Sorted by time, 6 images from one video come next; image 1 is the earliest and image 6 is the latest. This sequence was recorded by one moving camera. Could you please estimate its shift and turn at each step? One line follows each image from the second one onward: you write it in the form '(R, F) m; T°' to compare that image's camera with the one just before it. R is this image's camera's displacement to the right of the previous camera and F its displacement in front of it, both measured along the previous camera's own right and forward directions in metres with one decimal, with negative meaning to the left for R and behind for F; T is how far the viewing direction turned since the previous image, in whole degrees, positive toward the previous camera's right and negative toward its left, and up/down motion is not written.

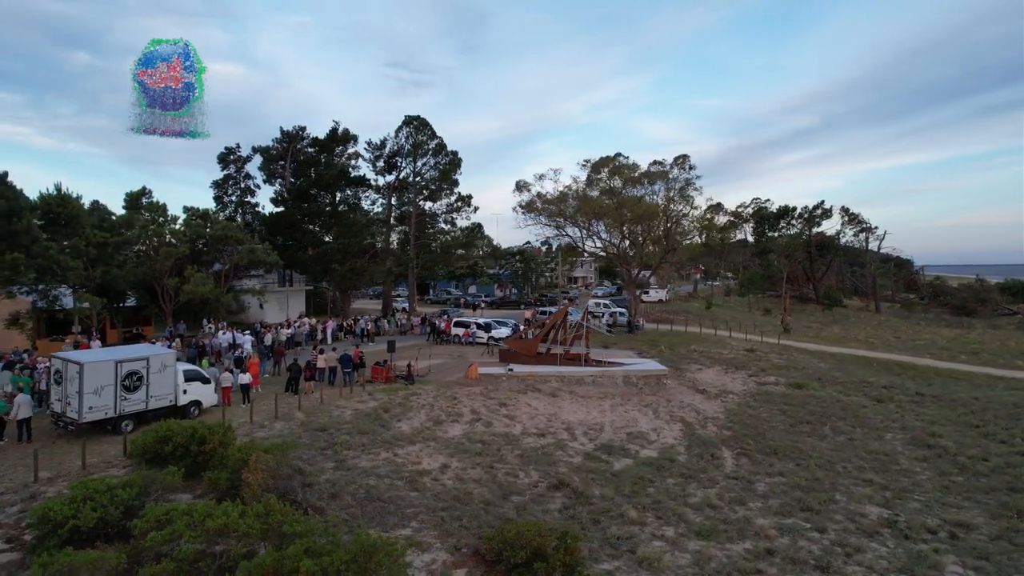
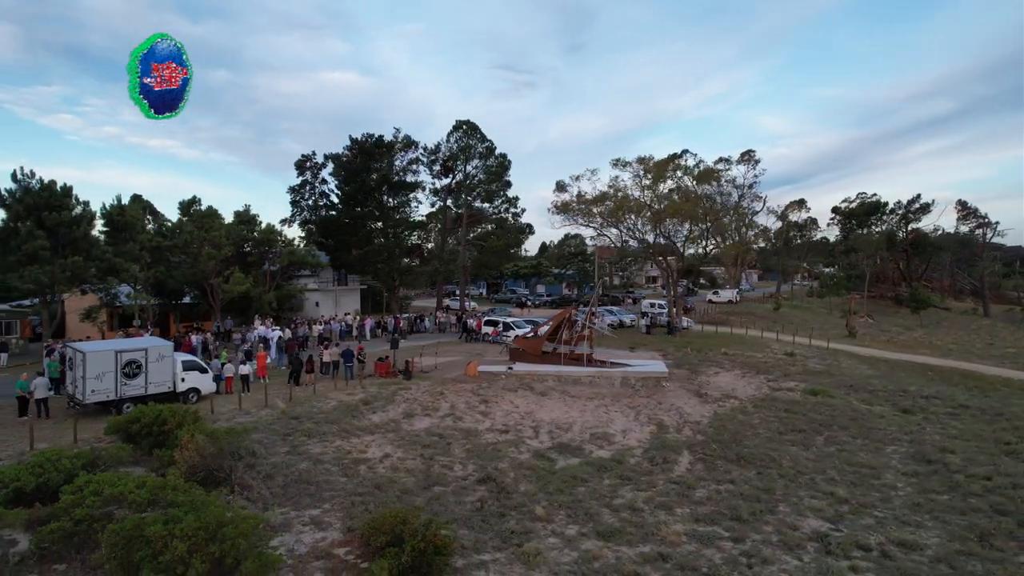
(+4.0, -0.3) m; -9°
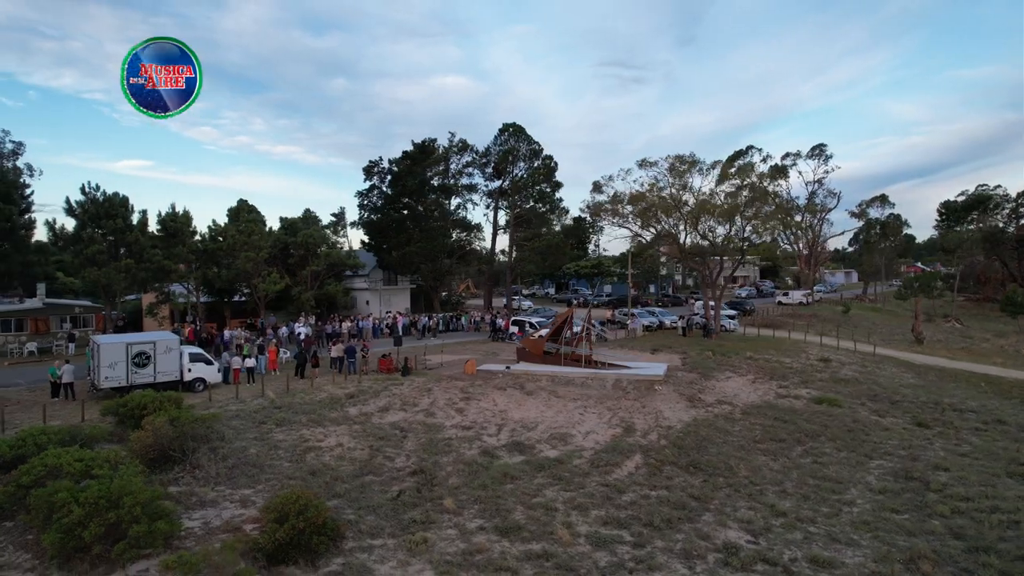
(+4.1, -0.3) m; -9°
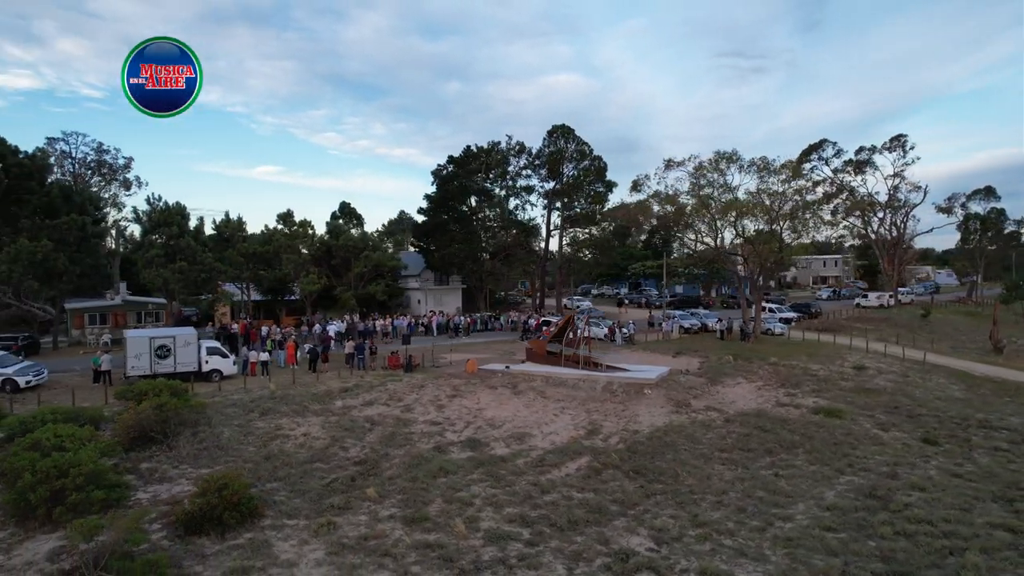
(+4.4, -0.2) m; -10°
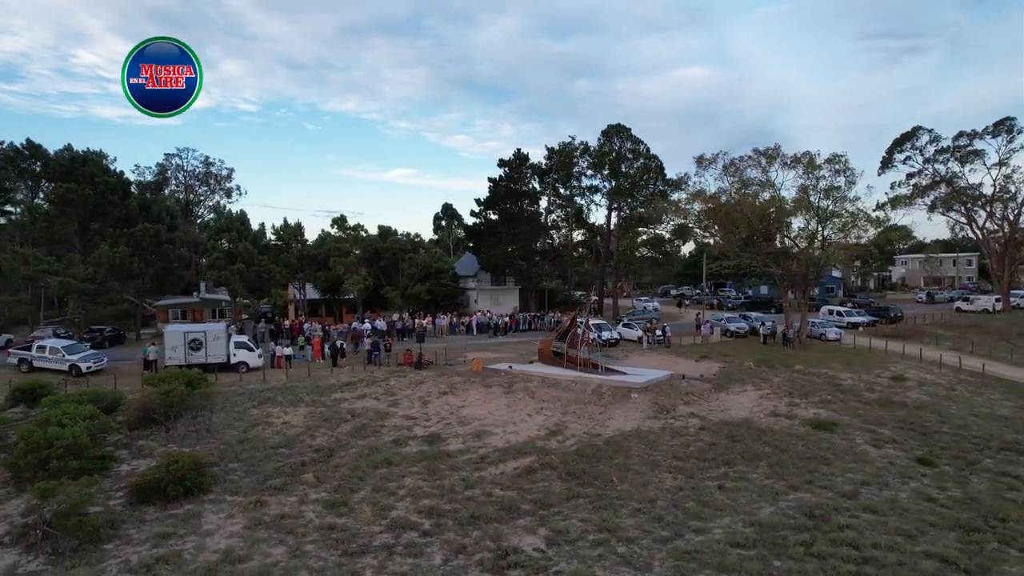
(+4.9, -0.2) m; -11°
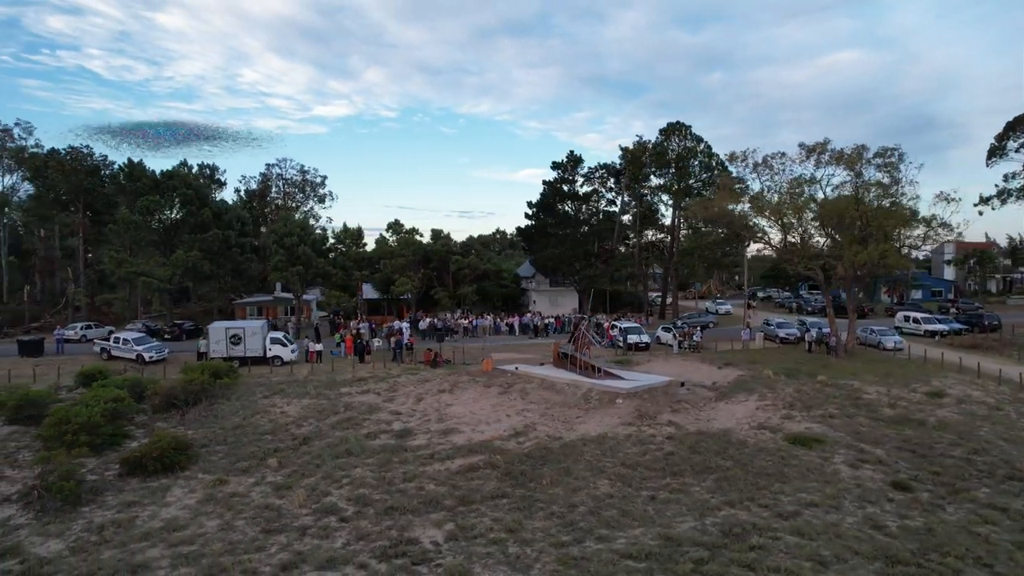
(+5.0, -0.1) m; -11°
